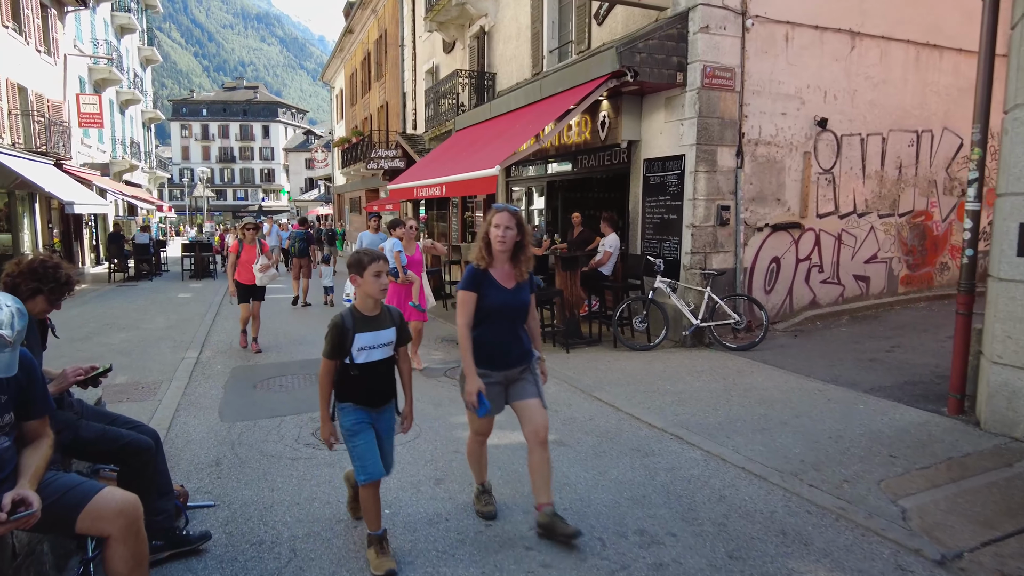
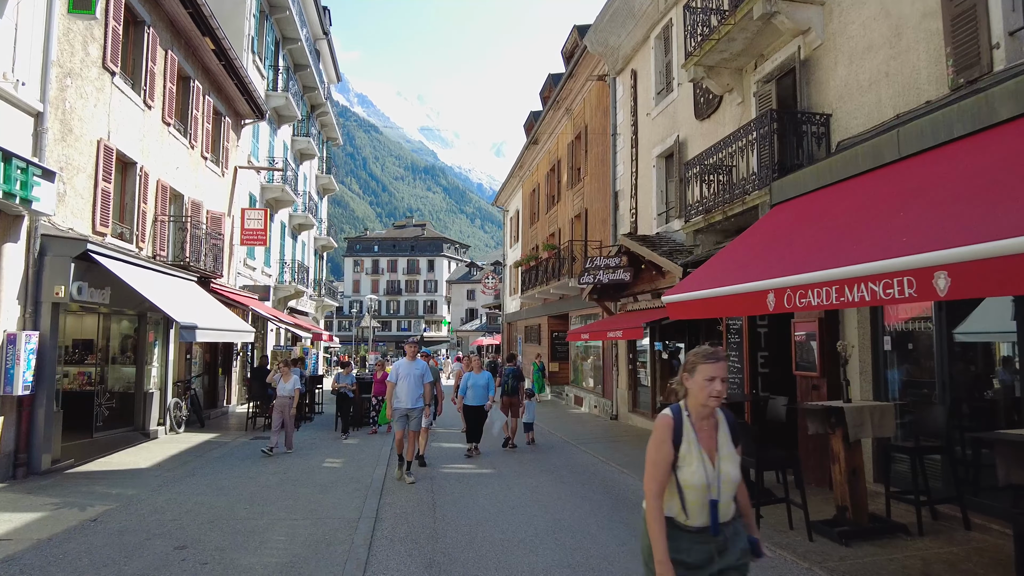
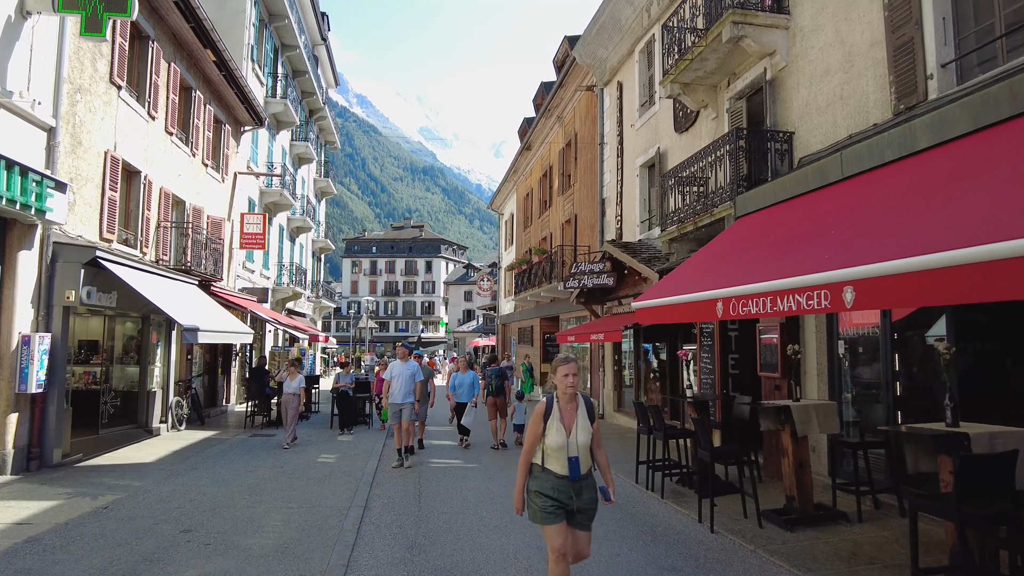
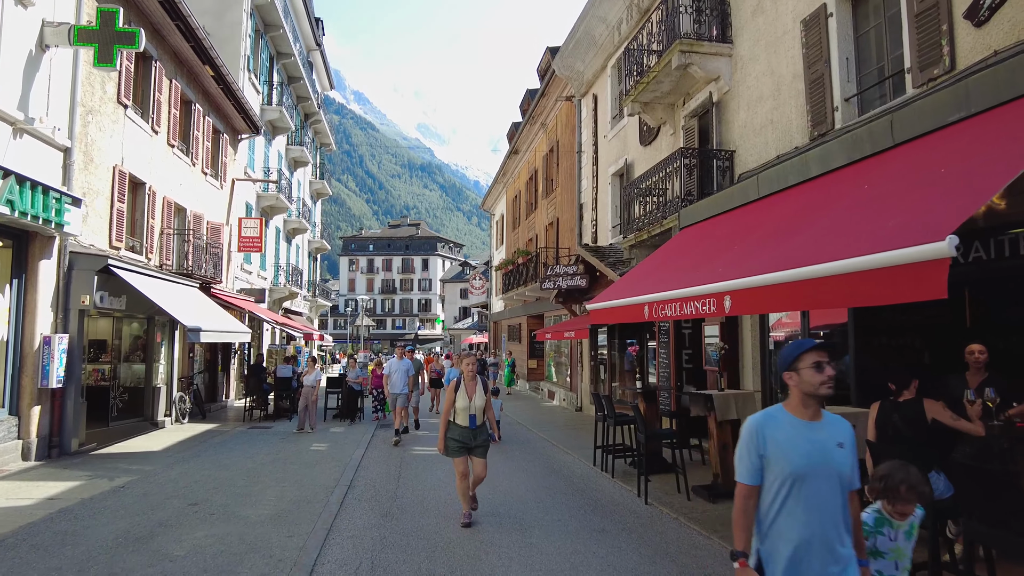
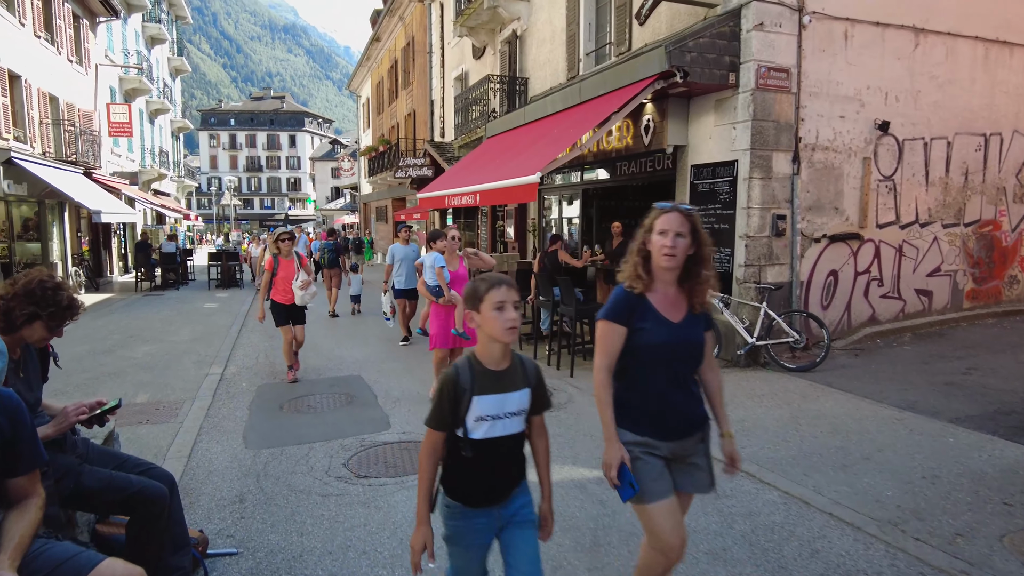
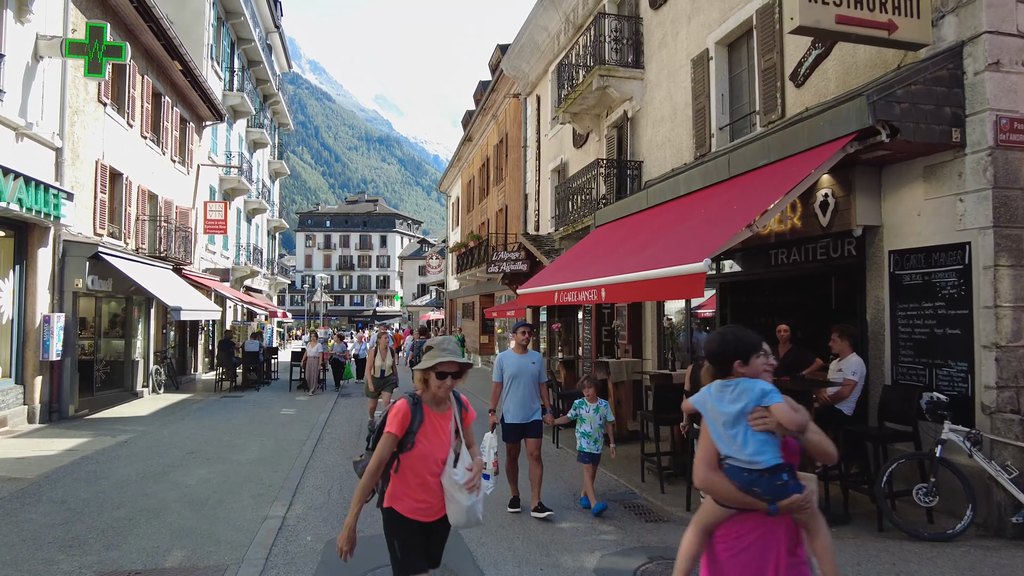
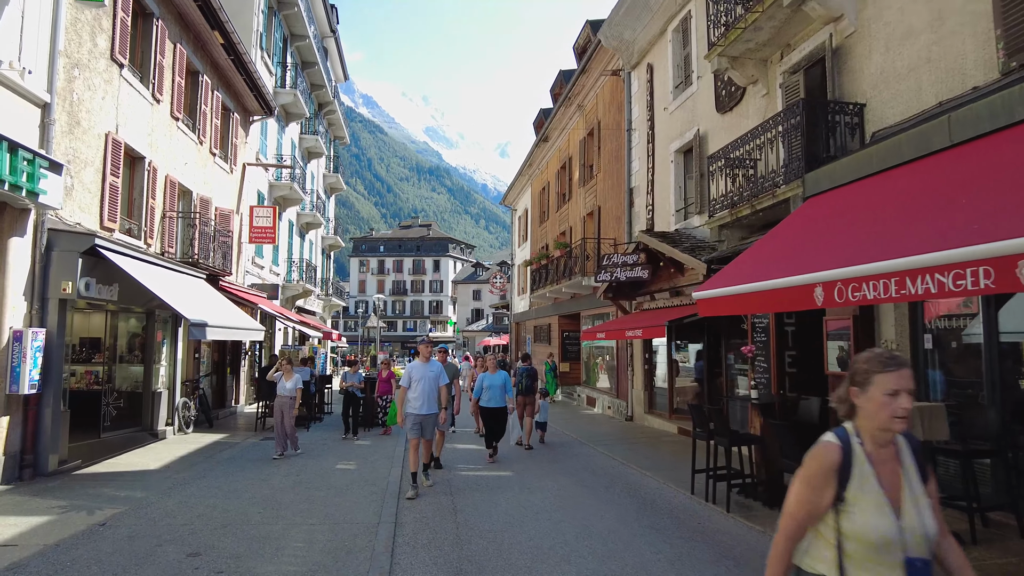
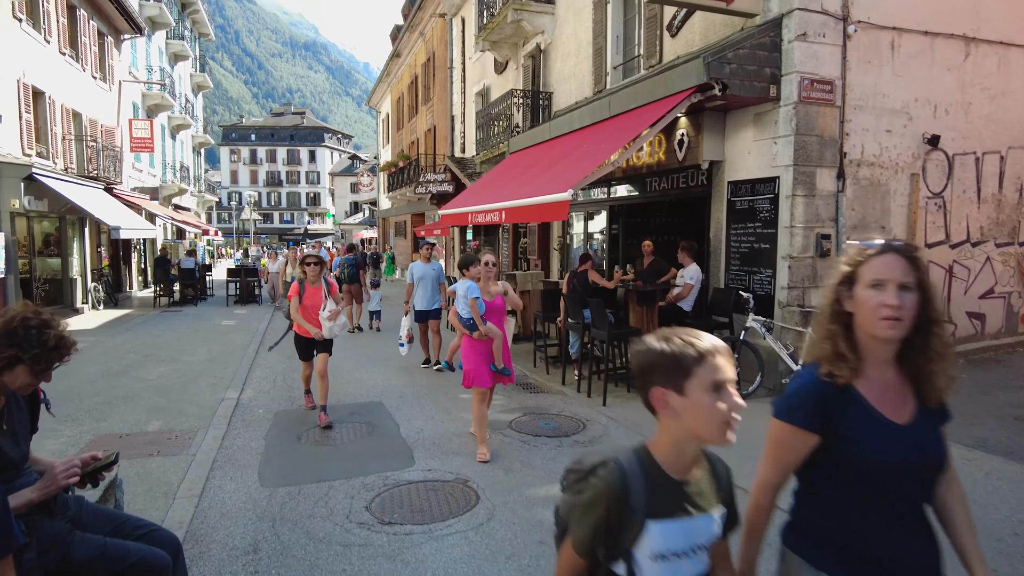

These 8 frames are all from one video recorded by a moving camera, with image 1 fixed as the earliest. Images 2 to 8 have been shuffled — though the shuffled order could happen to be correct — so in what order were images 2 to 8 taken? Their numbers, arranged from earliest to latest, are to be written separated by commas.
5, 8, 6, 4, 3, 2, 7
